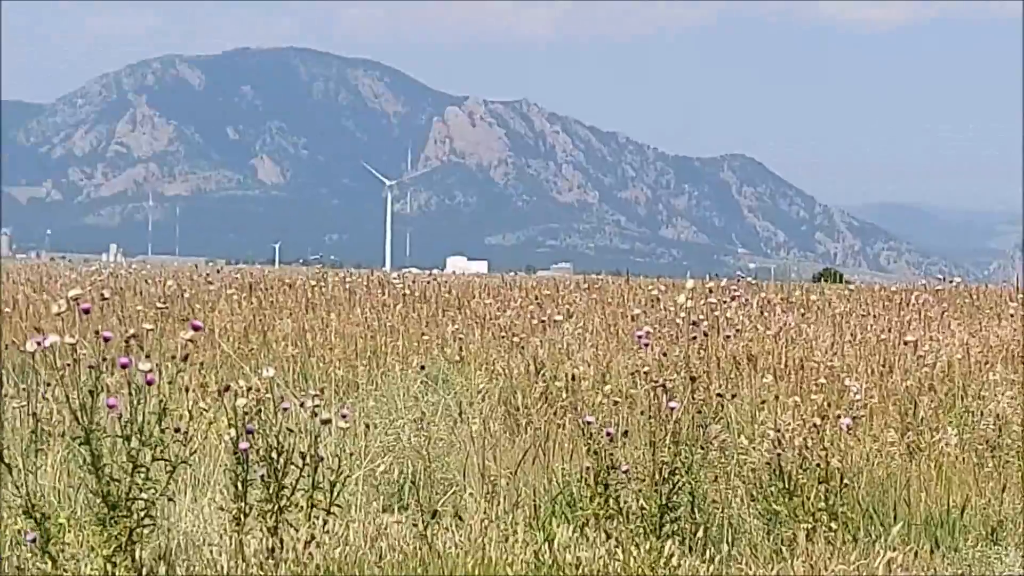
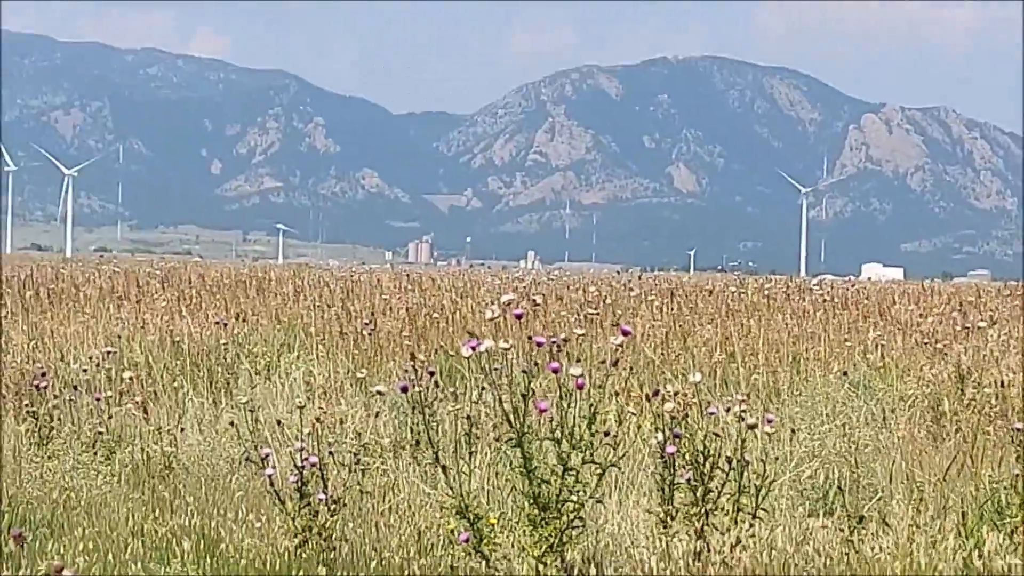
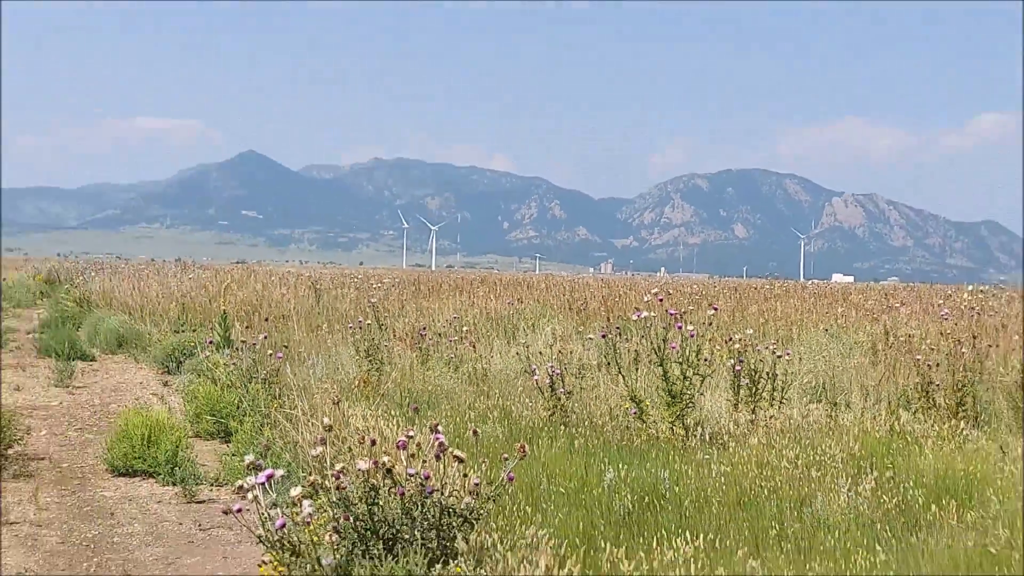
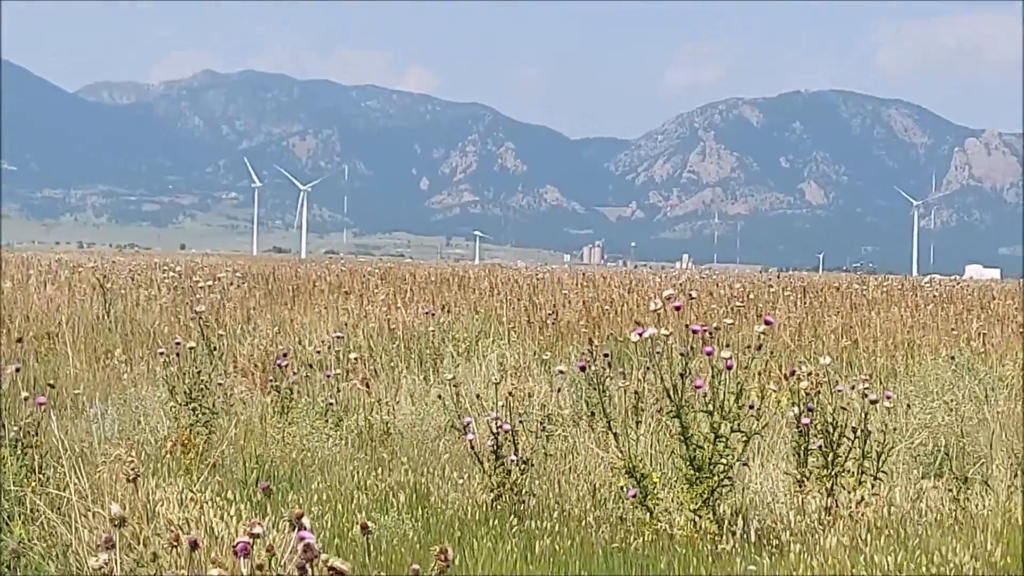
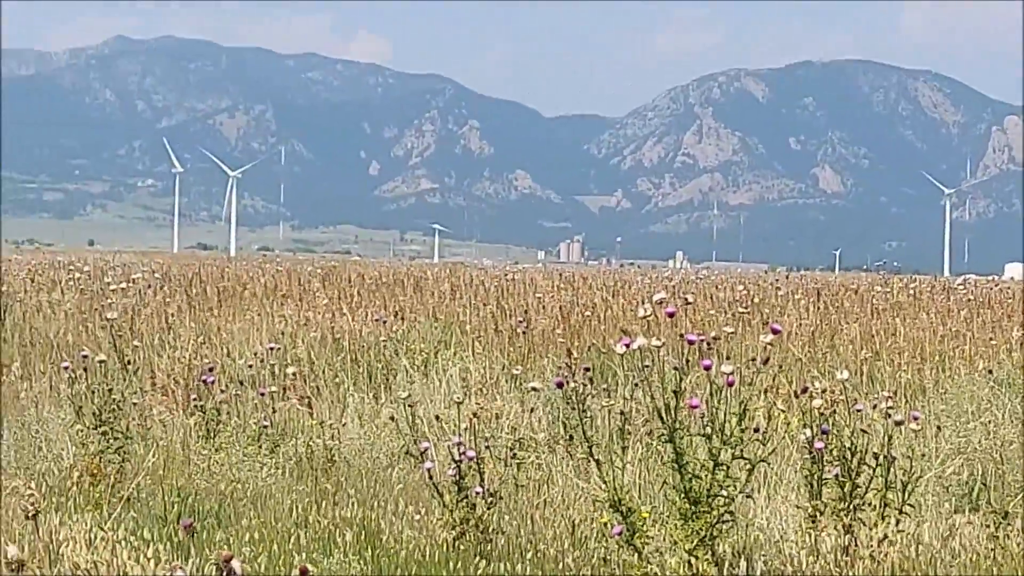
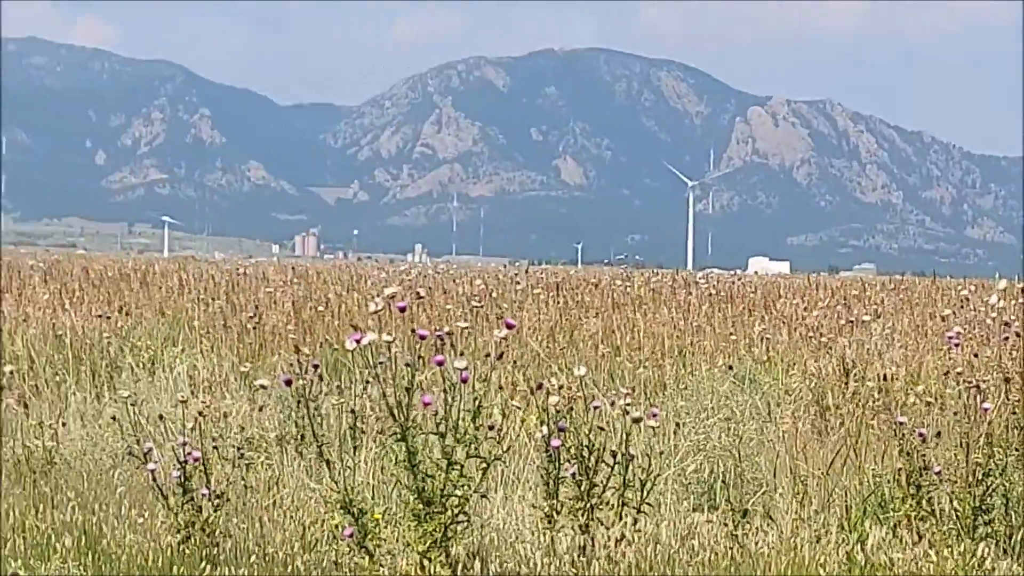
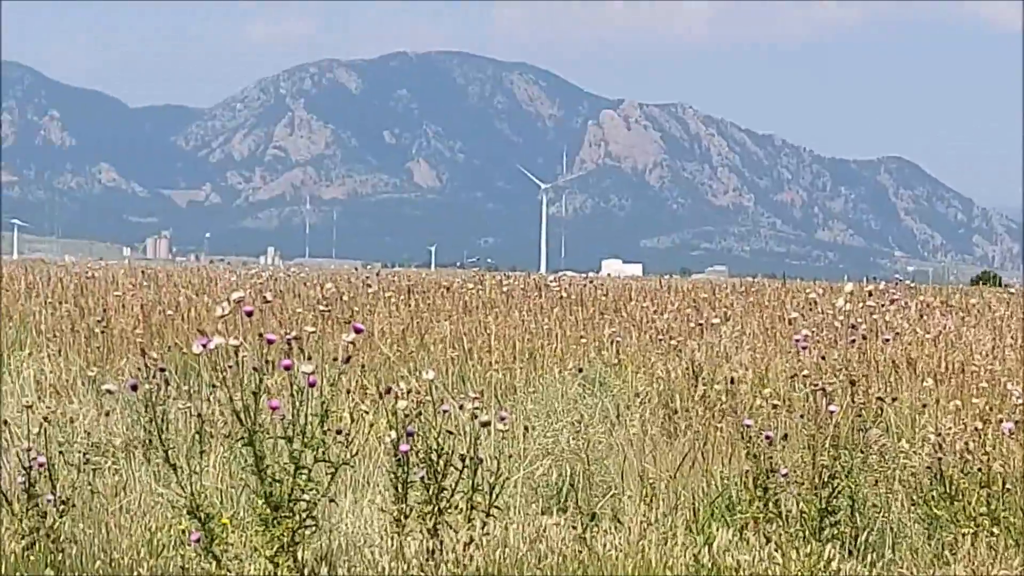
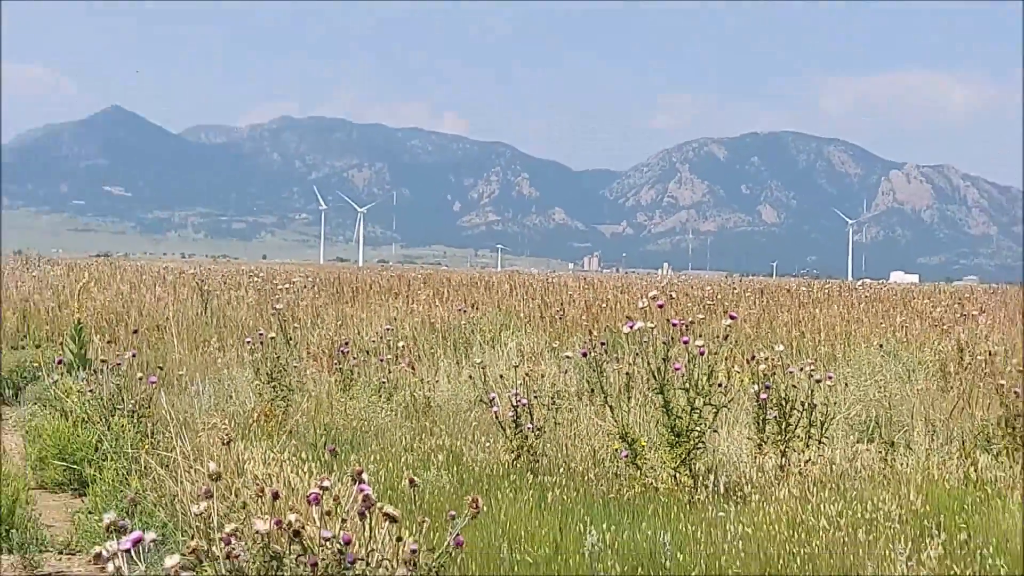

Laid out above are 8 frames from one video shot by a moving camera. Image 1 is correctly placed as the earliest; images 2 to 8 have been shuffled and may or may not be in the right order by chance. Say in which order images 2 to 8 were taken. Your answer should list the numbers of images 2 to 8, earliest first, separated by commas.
7, 6, 2, 5, 4, 8, 3
